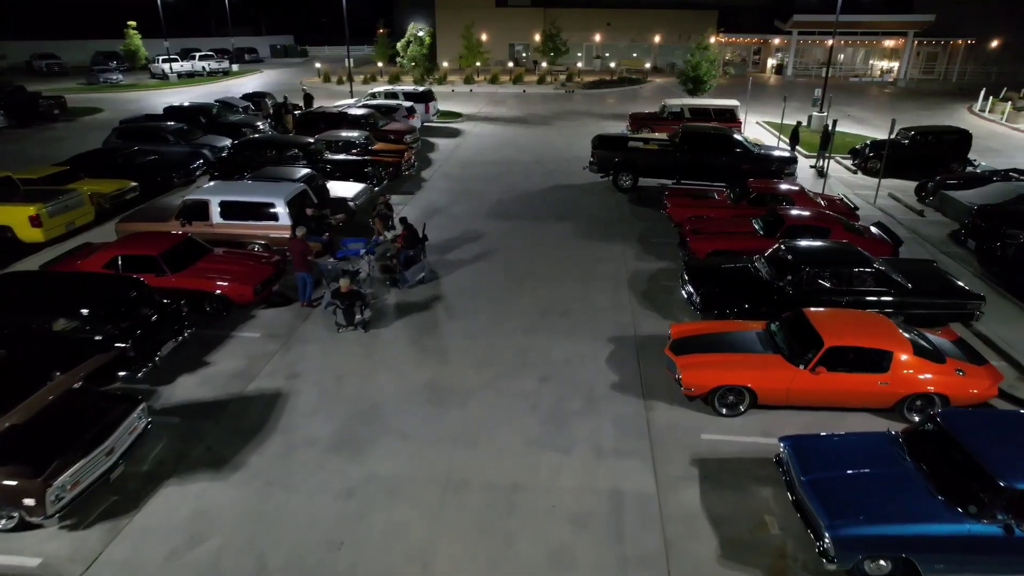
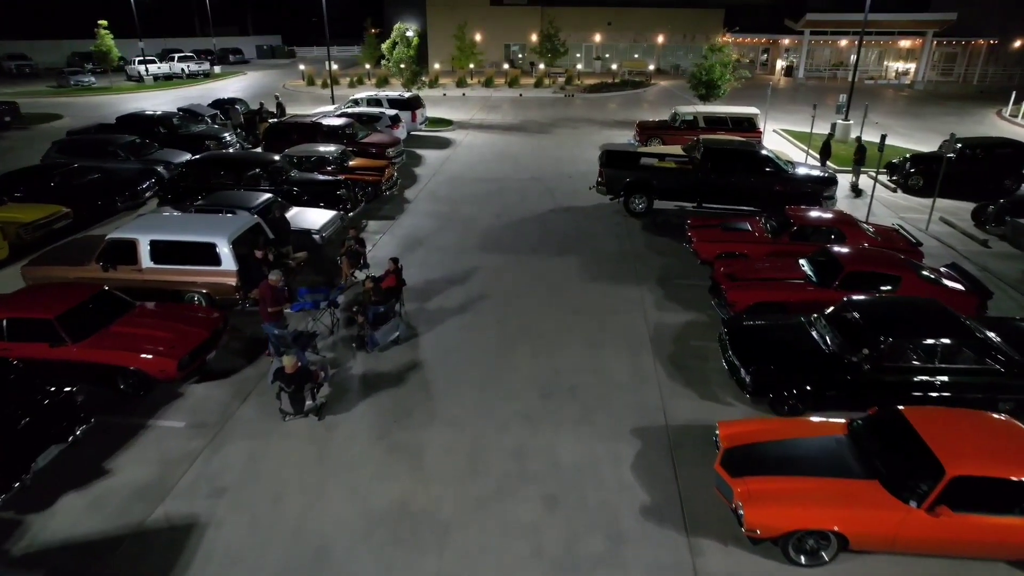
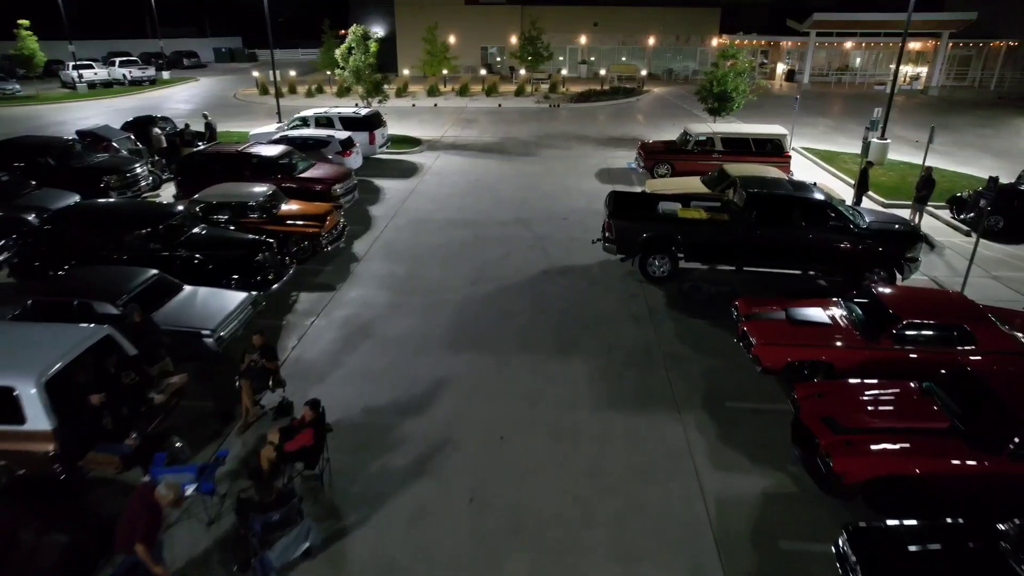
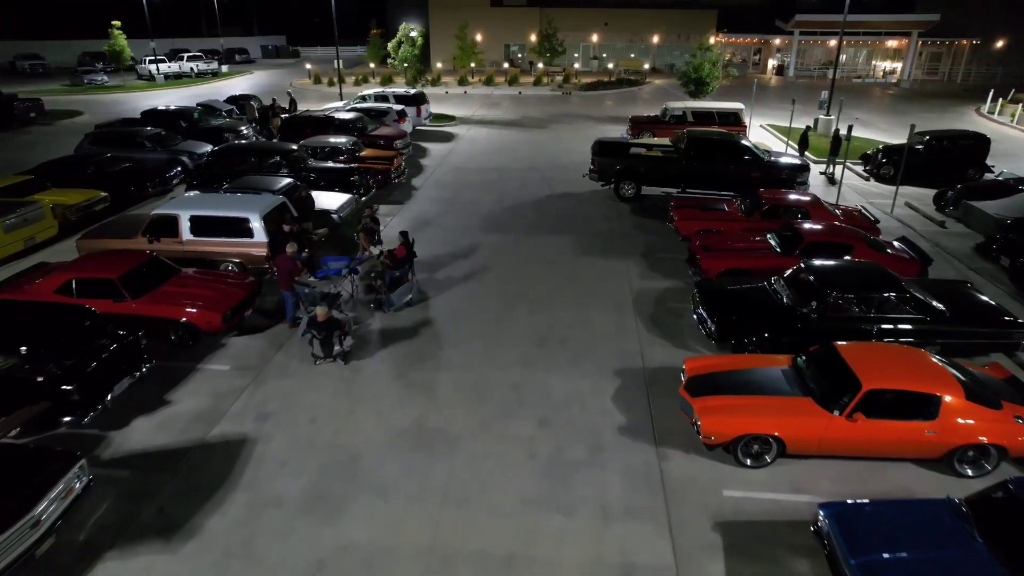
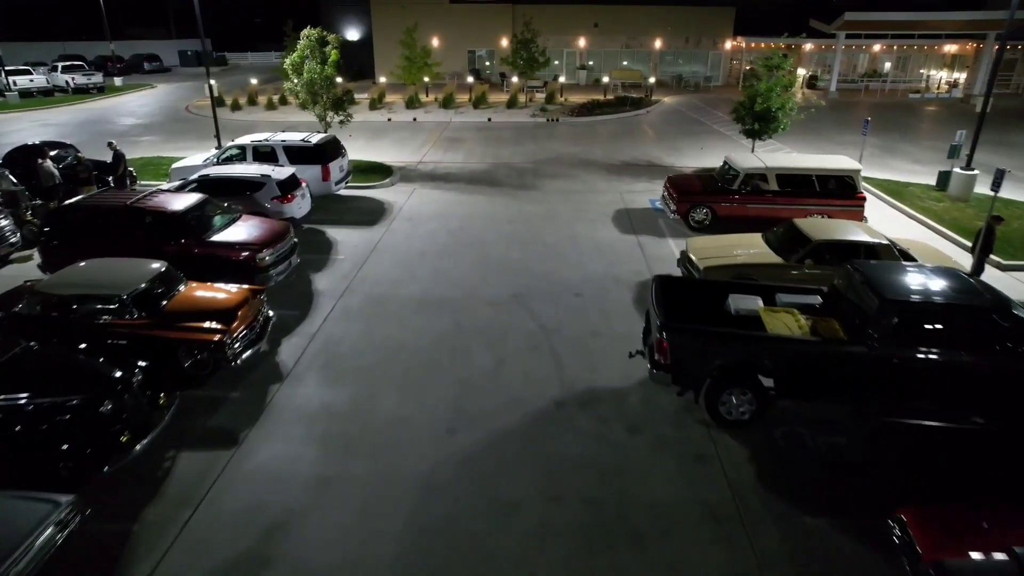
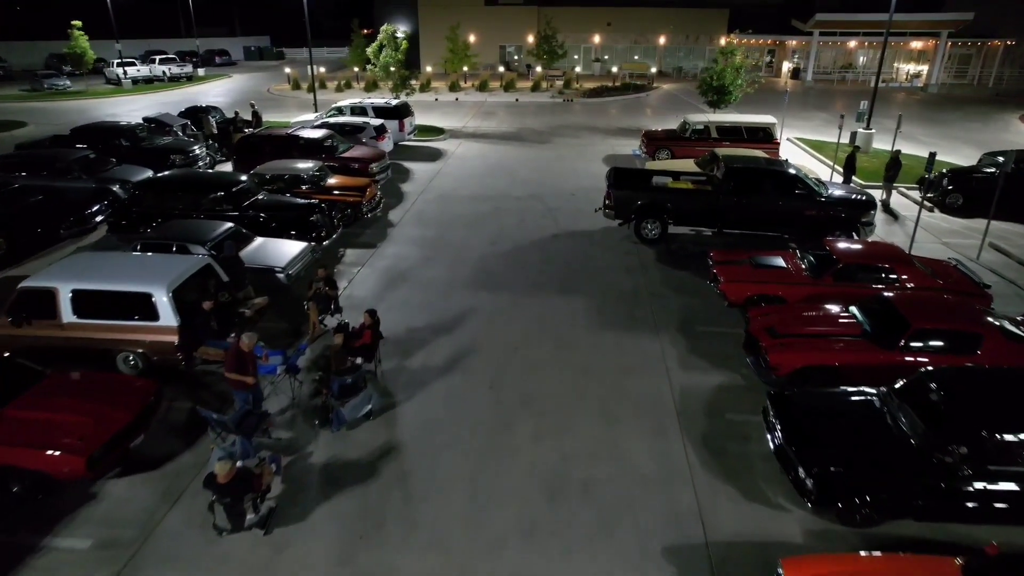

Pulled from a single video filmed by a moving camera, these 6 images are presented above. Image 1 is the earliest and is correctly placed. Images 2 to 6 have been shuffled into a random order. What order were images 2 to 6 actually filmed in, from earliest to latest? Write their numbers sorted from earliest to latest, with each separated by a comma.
4, 2, 6, 3, 5
